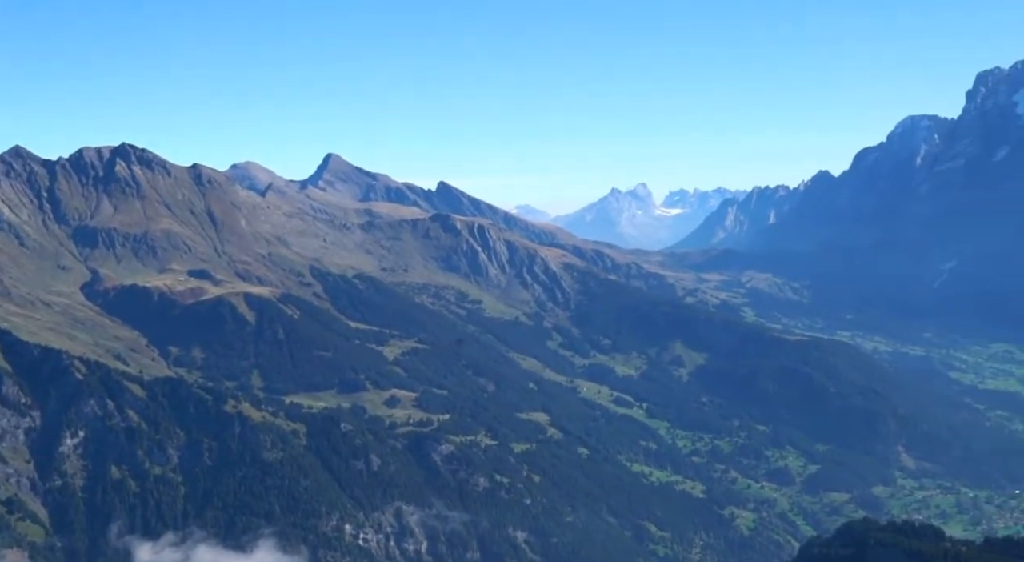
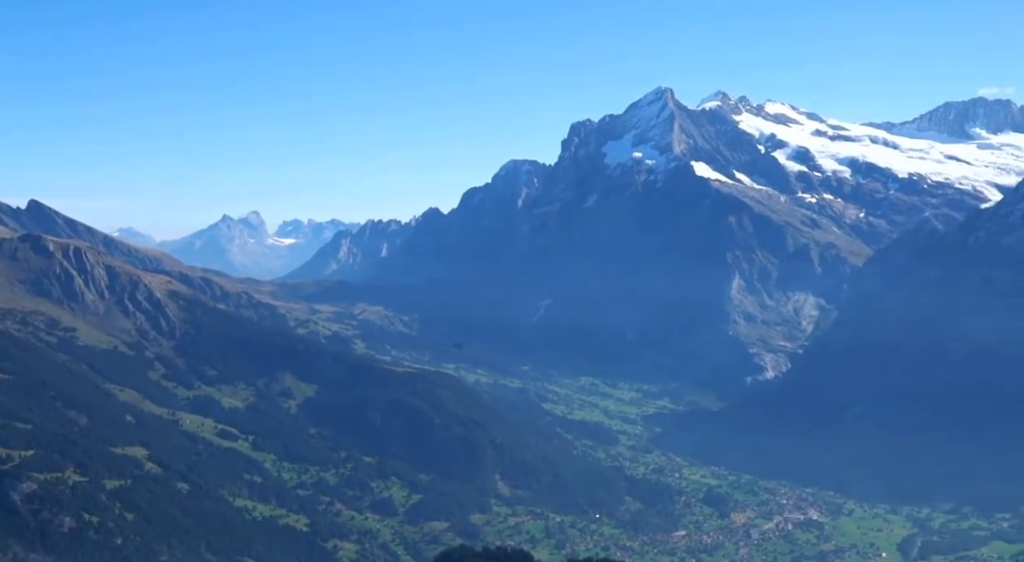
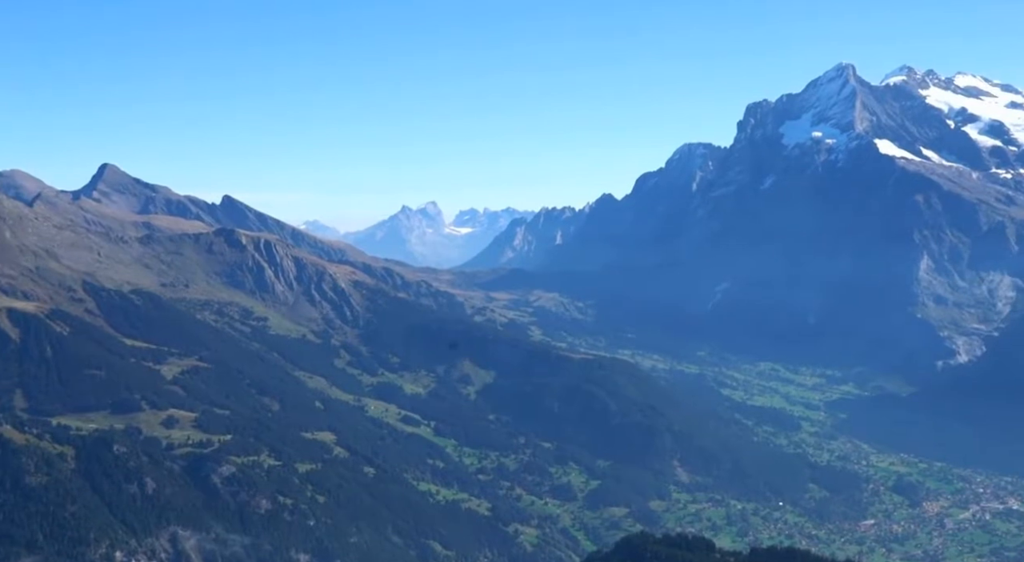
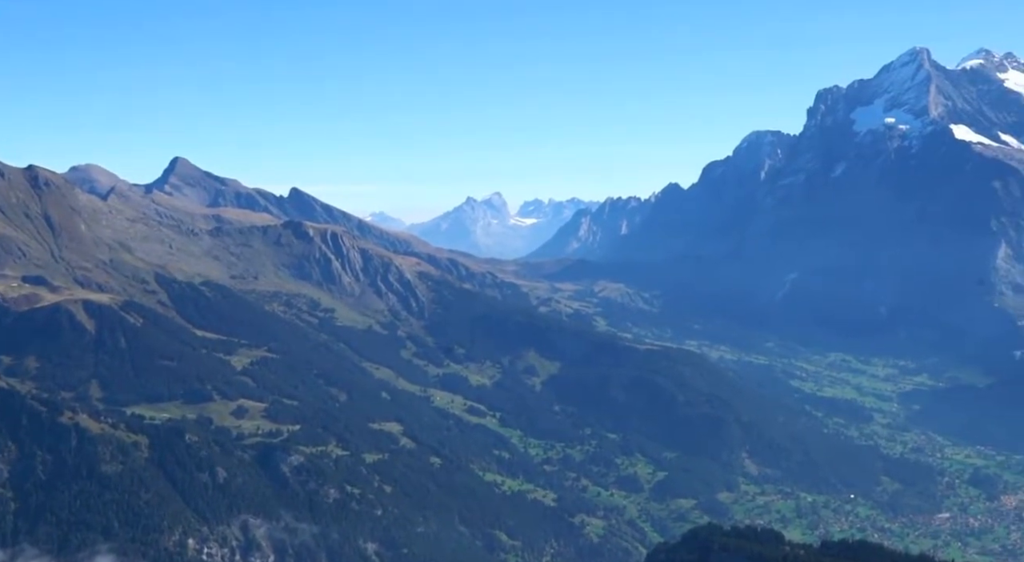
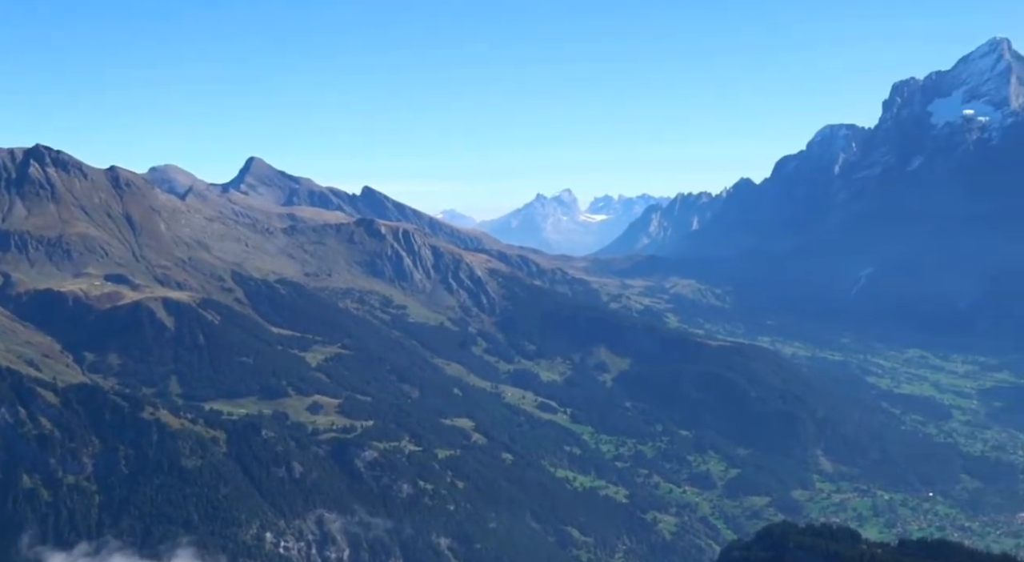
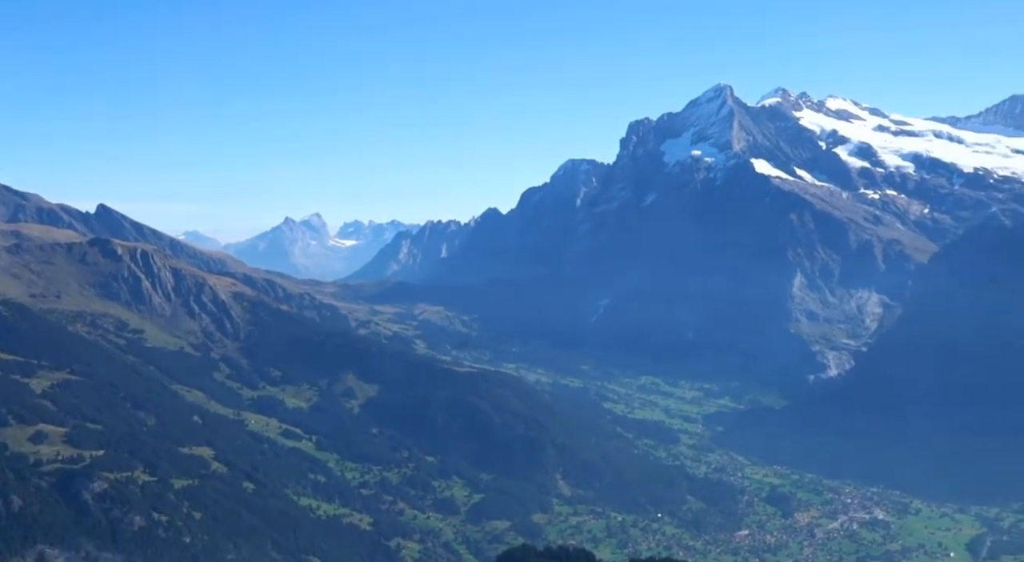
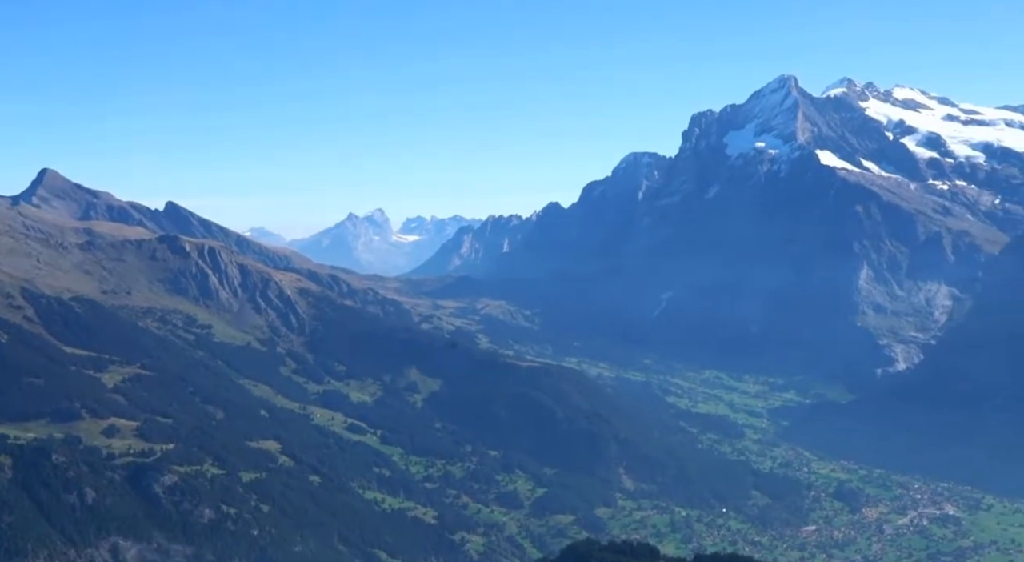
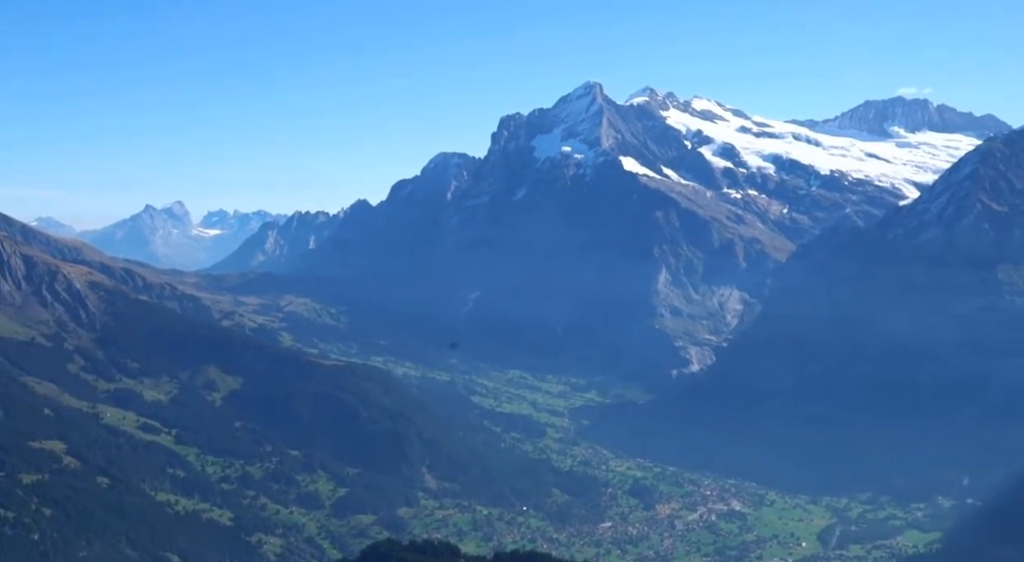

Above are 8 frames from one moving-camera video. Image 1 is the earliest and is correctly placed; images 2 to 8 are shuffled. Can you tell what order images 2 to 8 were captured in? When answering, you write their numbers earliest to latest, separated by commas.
5, 4, 3, 7, 6, 2, 8
